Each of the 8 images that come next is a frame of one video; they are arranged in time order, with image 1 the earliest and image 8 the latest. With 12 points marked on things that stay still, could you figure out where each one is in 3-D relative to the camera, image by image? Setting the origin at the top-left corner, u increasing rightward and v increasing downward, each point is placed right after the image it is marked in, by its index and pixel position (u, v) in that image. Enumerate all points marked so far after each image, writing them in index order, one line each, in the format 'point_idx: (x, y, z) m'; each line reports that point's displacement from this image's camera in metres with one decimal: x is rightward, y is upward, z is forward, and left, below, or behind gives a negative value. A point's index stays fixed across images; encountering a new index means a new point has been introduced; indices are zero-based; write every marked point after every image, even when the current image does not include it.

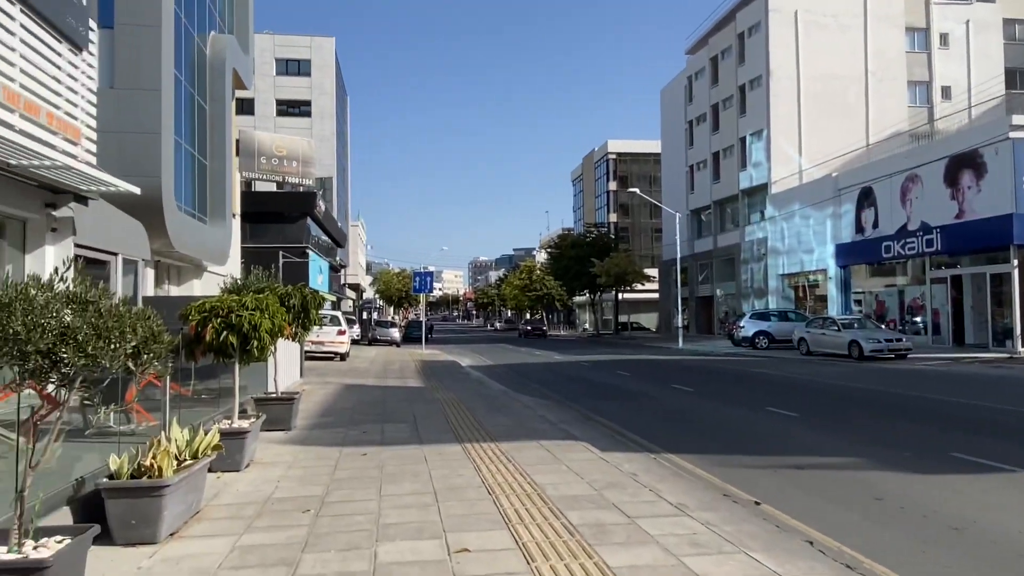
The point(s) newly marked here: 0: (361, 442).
0: (-2.0, -2.0, +9.6) m
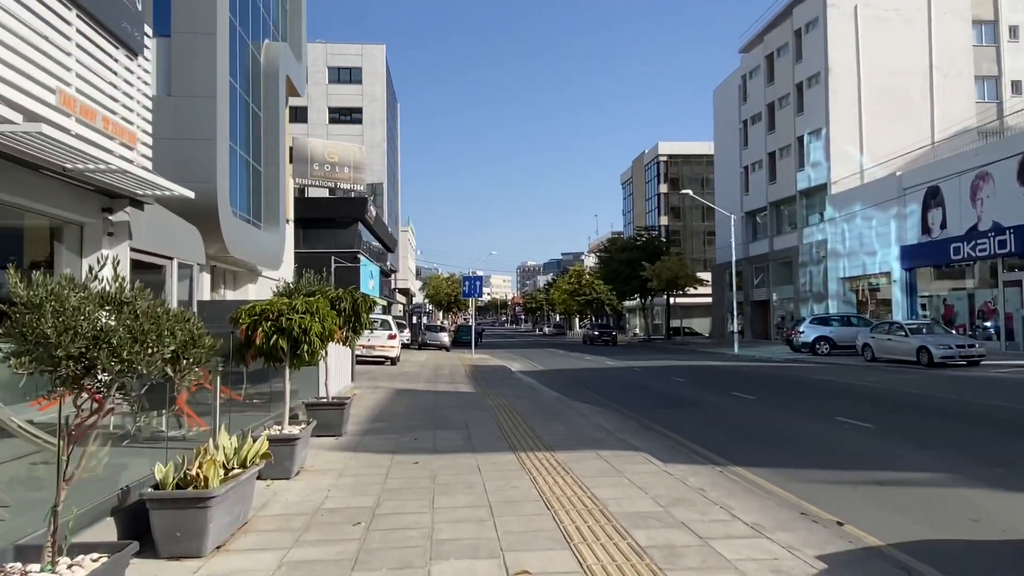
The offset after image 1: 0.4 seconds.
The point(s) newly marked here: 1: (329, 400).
0: (-1.3, -2.1, +9.3) m
1: (-2.6, -1.6, +10.5) m
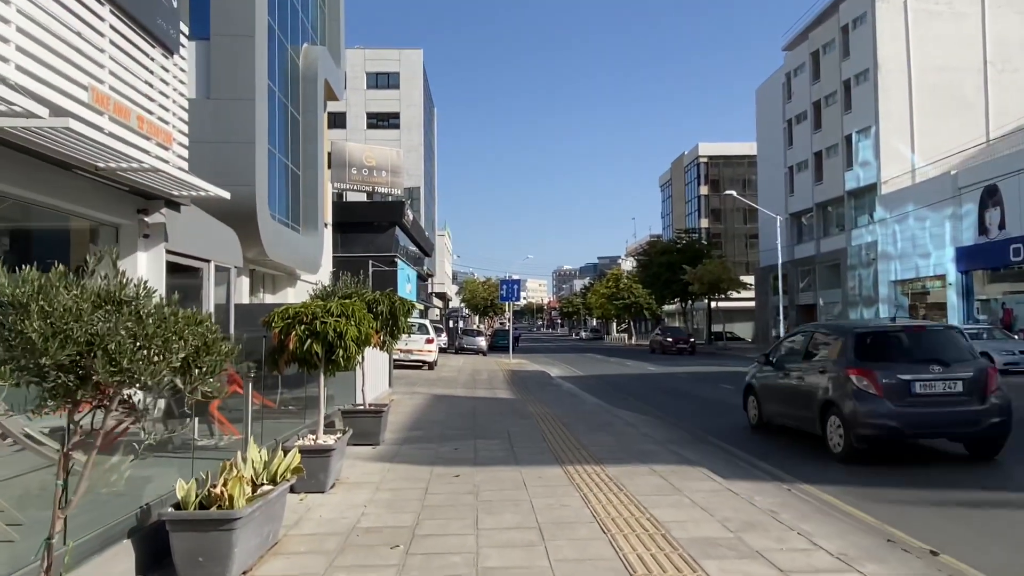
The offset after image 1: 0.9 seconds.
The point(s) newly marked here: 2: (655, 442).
0: (-0.7, -2.1, +8.8) m
1: (-2.0, -1.6, +10.0) m
2: (+2.0, -2.1, +10.1) m
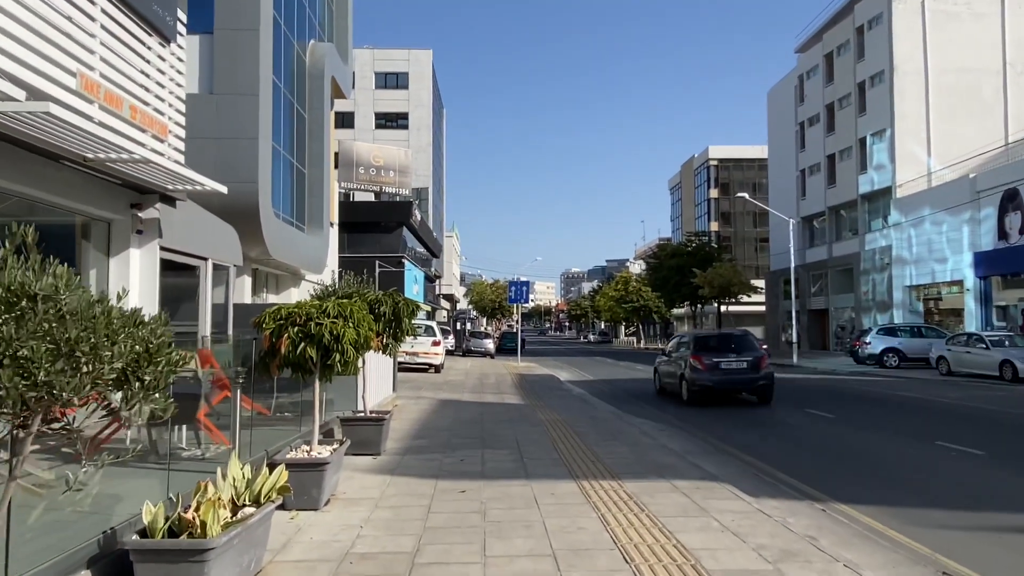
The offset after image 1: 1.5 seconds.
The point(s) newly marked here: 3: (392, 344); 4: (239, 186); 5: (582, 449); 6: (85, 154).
0: (-0.6, -2.1, +8.2) m
1: (-1.9, -1.6, +9.4) m
2: (+2.1, -2.2, +9.5) m
3: (-1.5, -0.7, +9.4) m
4: (-7.1, +2.6, +19.0) m
5: (+0.9, -2.1, +9.8) m
6: (-5.4, +1.7, +9.3) m
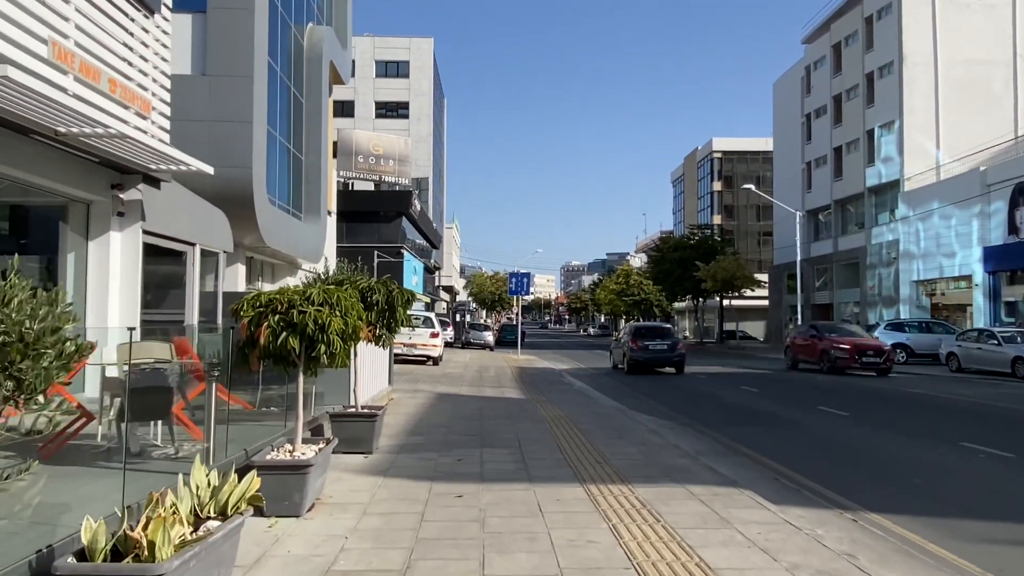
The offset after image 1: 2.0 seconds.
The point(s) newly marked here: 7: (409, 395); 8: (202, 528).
0: (-0.6, -1.9, +7.6) m
1: (-1.9, -1.5, +8.8) m
2: (+2.1, -2.0, +8.9) m
3: (-1.5, -0.6, +8.8) m
4: (-7.0, +2.9, +18.3) m
5: (+0.9, -2.0, +9.2) m
6: (-5.4, +1.9, +8.7) m
7: (-2.1, -2.2, +15.0) m
8: (-1.7, -1.3, +4.0) m
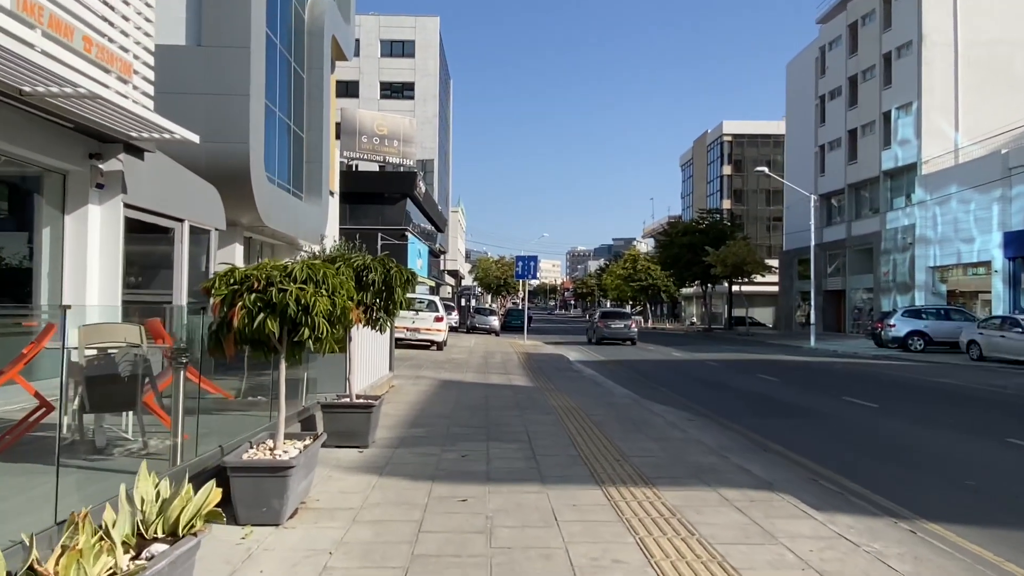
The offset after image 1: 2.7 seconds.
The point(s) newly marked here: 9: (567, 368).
0: (-0.5, -1.7, +6.9) m
1: (-1.8, -1.2, +8.1) m
2: (+2.2, -1.8, +8.1) m
3: (-1.4, -0.3, +8.0) m
4: (-6.8, +3.4, +17.5) m
5: (+1.0, -1.8, +8.4) m
6: (-5.3, +2.2, +7.9) m
7: (-2.0, -1.8, +14.2) m
8: (-1.6, -1.2, +3.3) m
9: (+1.5, -2.2, +19.9) m
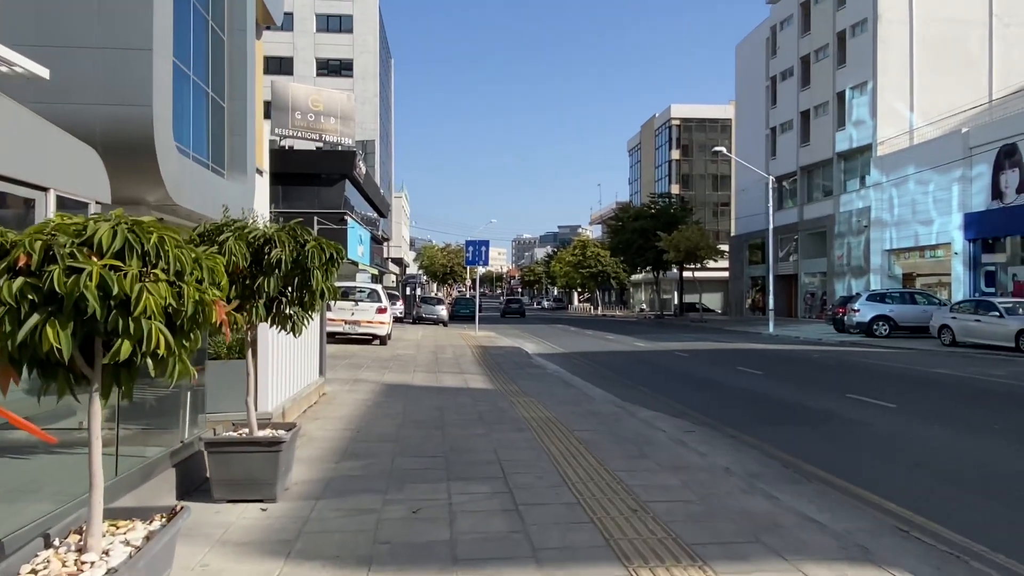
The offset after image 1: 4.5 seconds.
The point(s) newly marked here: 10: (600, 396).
0: (-0.7, -1.6, +4.6) m
1: (-2.0, -1.1, +5.7) m
2: (+2.0, -1.6, +6.0) m
3: (-1.6, -0.2, +5.6) m
4: (-7.8, +3.6, +14.6) m
5: (+0.8, -1.6, +6.2) m
6: (-5.5, +2.2, +5.1) m
7: (-2.7, -1.6, +11.8) m
8: (-1.5, -1.1, +0.9) m
9: (+0.4, -1.8, +17.8) m
10: (+1.4, -1.7, +11.9) m
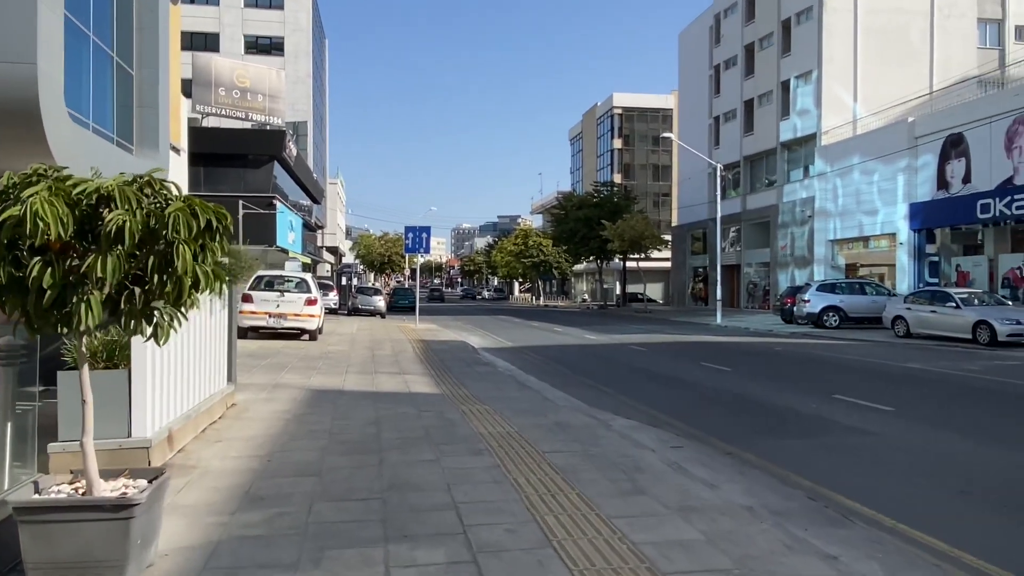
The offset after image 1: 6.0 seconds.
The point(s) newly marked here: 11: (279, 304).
0: (-0.7, -1.6, +2.8) m
1: (-2.2, -1.0, +3.8) m
2: (+1.7, -1.6, +4.5) m
3: (-1.8, -0.1, +3.8) m
4: (-8.7, +3.8, +12.2) m
5: (+0.6, -1.5, +4.6) m
6: (-5.6, +2.3, +3.0) m
7: (-3.3, -1.4, +9.9) m
8: (-1.3, -1.1, -0.9) m
9: (-0.8, -1.6, +16.1) m
10: (+0.7, -1.6, +10.3) m
11: (-5.8, -0.4, +18.4) m
